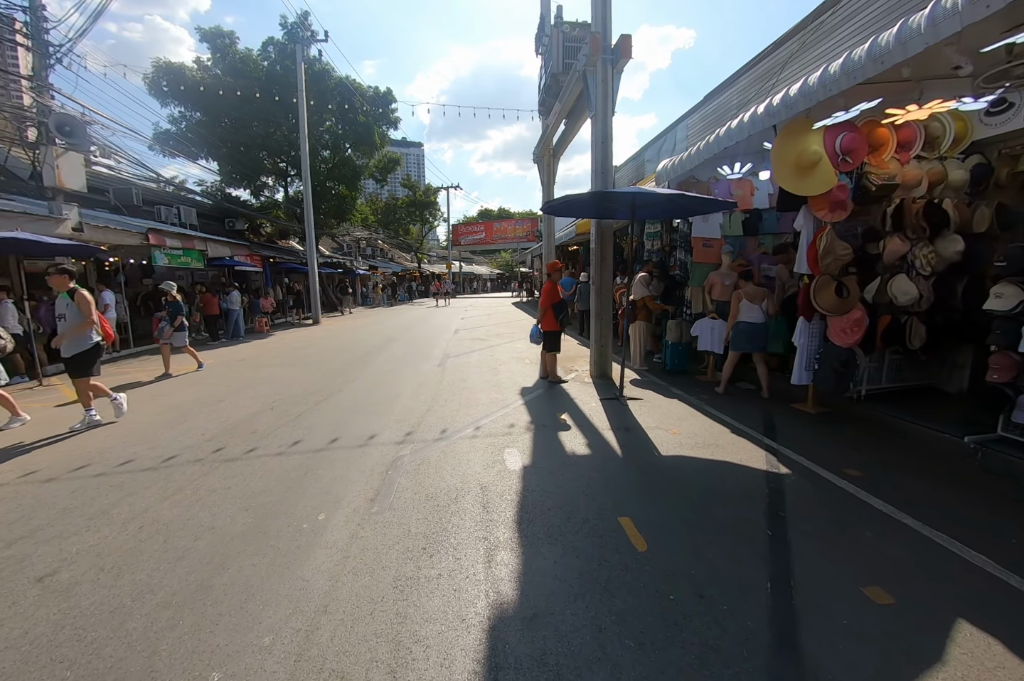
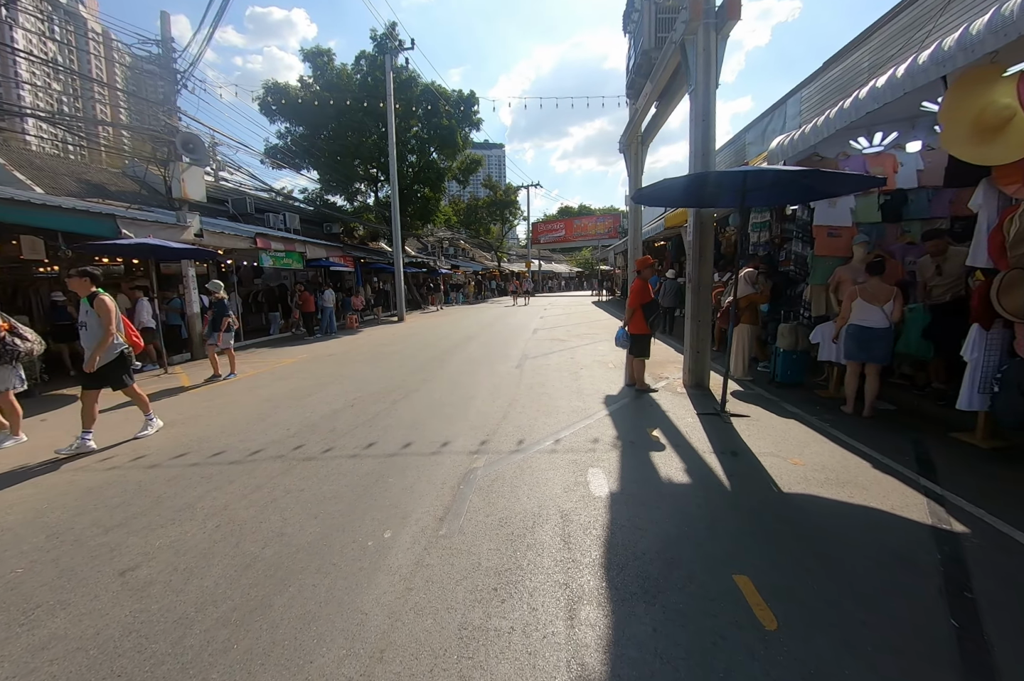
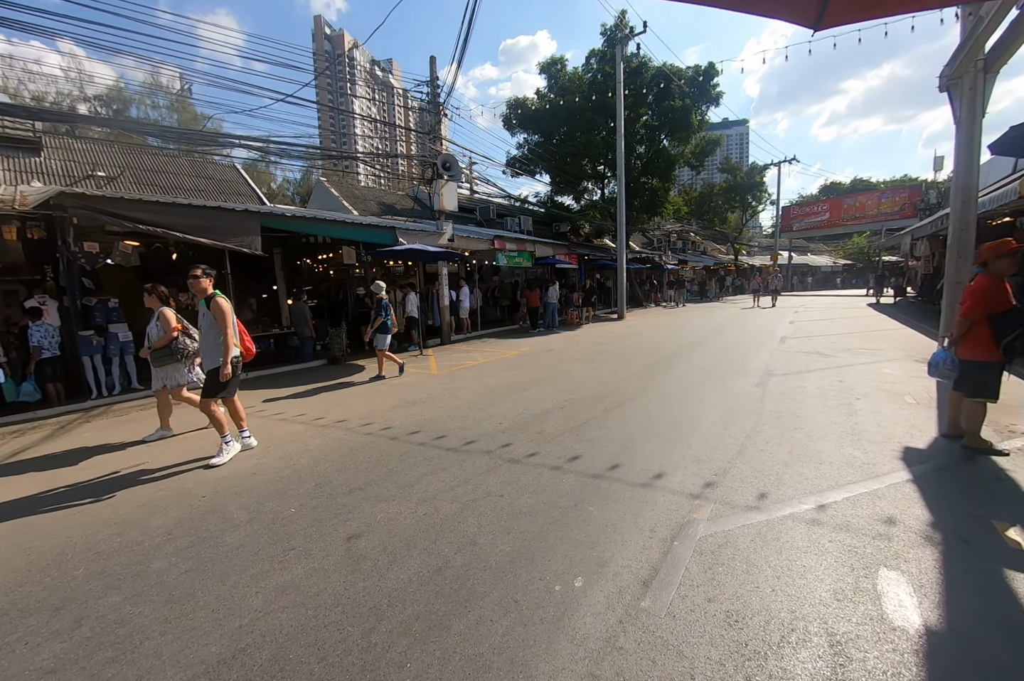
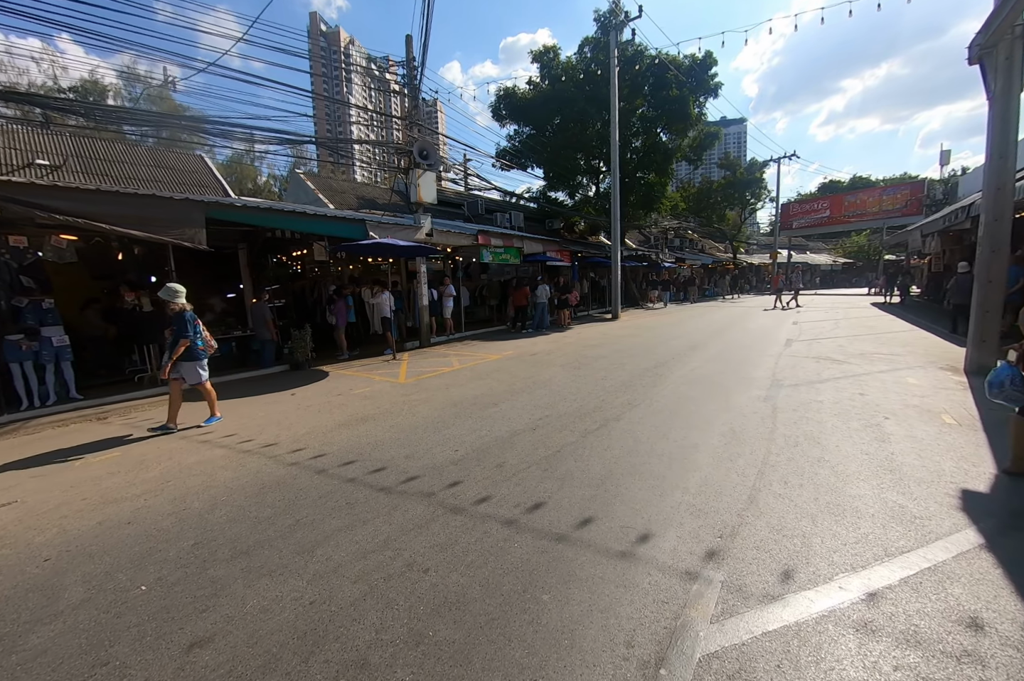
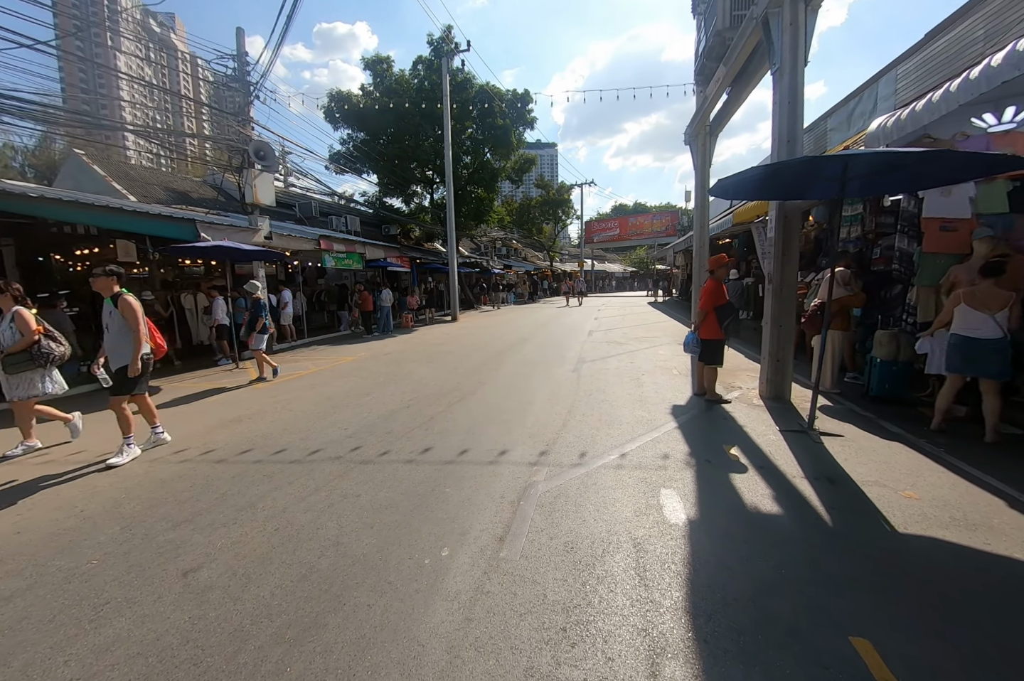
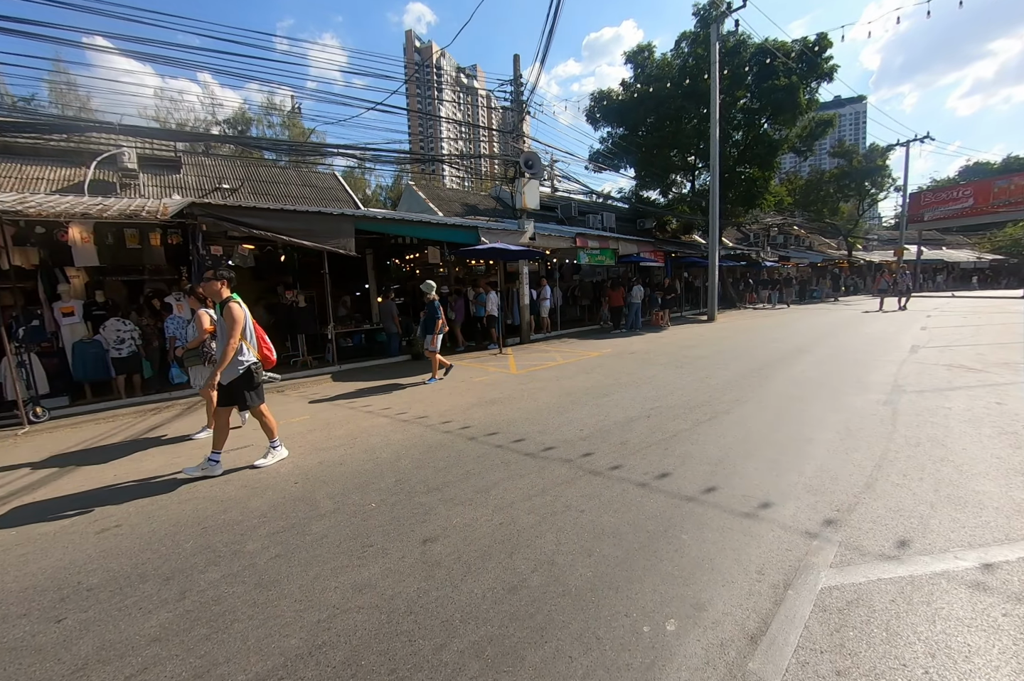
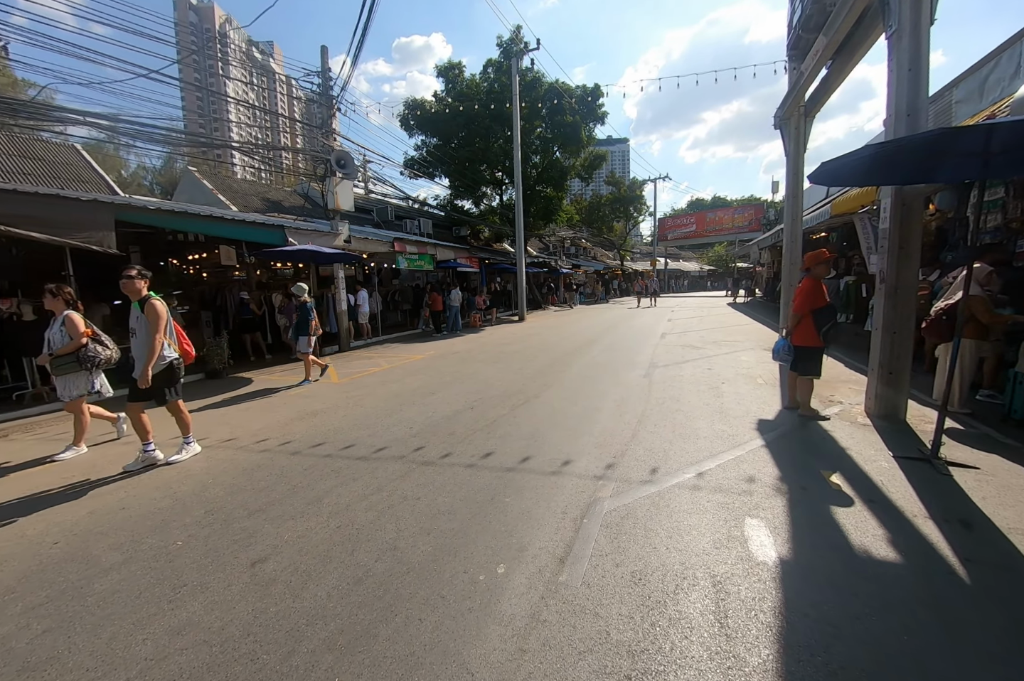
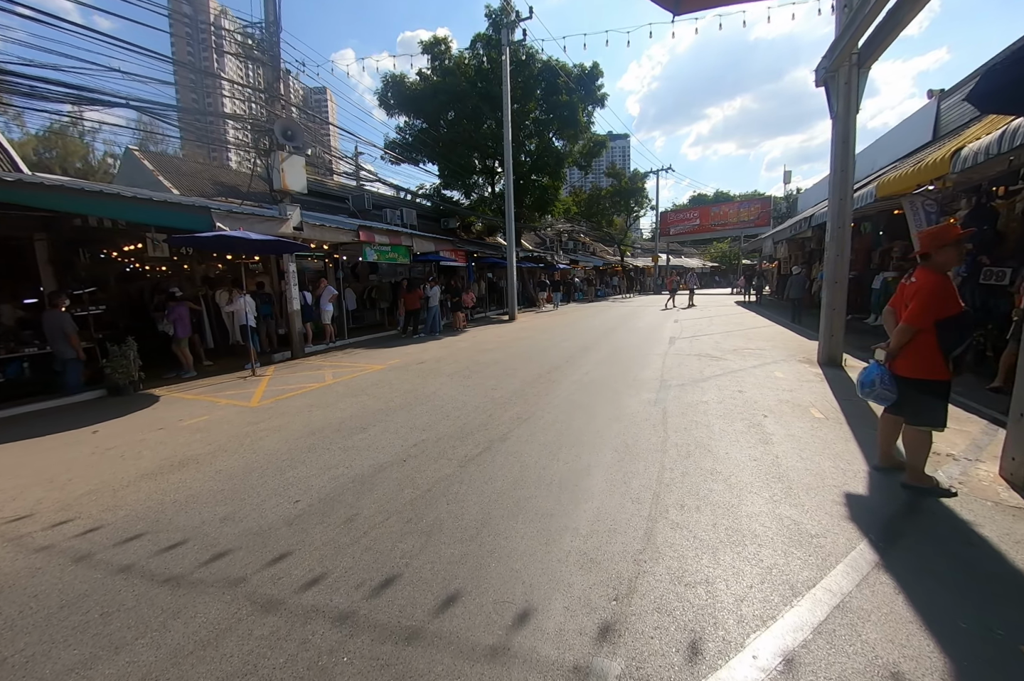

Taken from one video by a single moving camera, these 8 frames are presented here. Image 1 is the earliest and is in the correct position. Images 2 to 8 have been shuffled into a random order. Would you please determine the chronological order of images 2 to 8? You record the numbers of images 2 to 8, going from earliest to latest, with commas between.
2, 5, 7, 3, 6, 4, 8
